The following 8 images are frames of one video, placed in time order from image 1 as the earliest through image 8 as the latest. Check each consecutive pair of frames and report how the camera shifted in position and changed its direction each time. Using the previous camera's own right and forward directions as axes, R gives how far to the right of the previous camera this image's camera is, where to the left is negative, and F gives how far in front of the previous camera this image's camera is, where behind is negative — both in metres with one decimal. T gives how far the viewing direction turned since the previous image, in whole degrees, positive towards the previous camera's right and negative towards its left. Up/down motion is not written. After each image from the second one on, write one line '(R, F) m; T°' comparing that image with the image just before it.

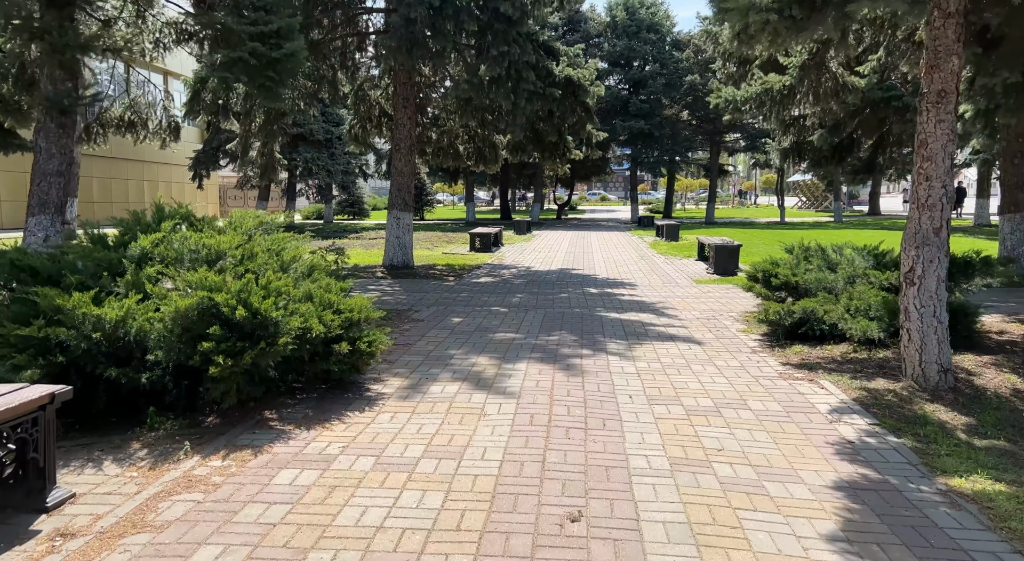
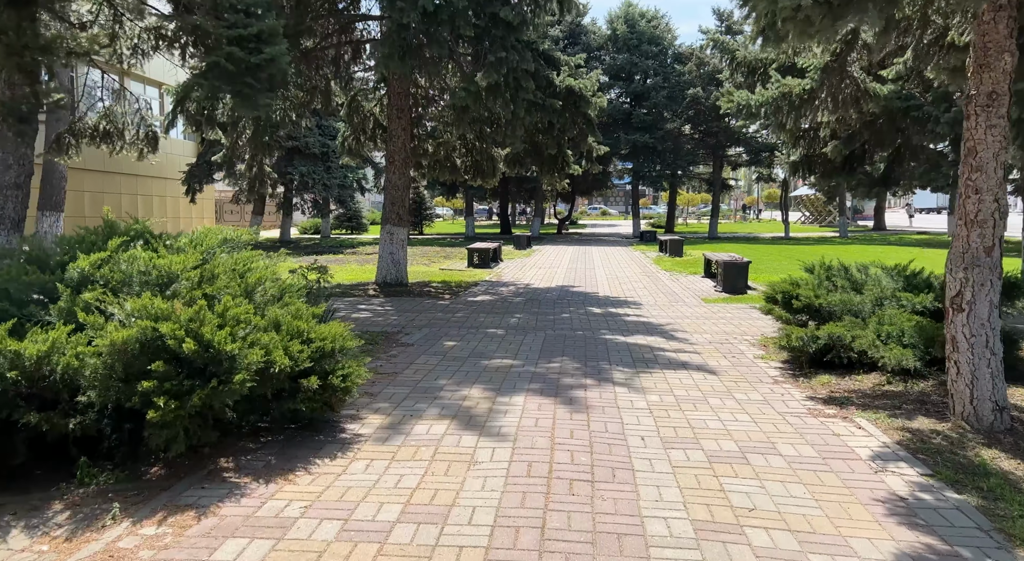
(0.0, +0.6) m; 0°
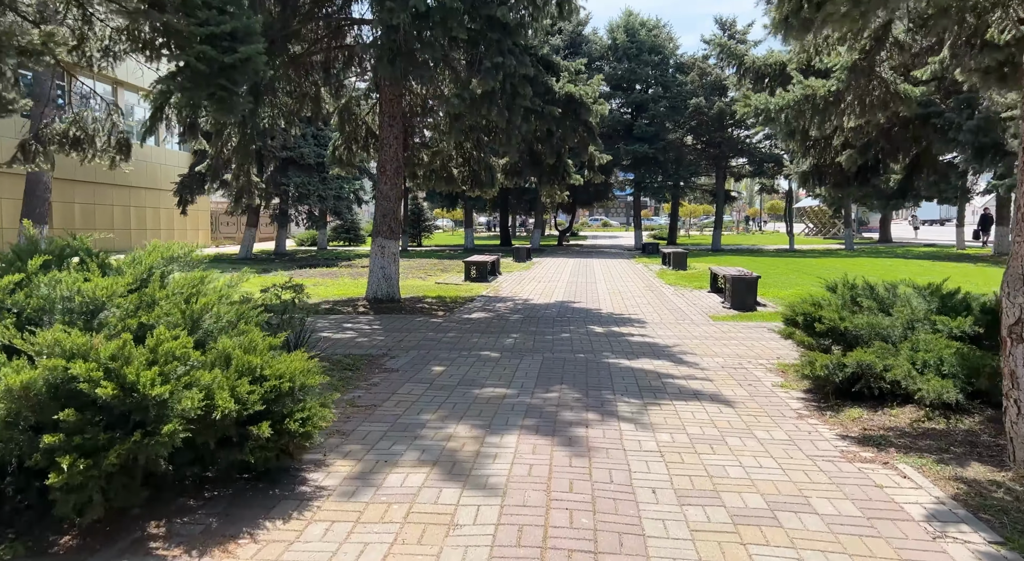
(+0.1, +0.7) m; 0°
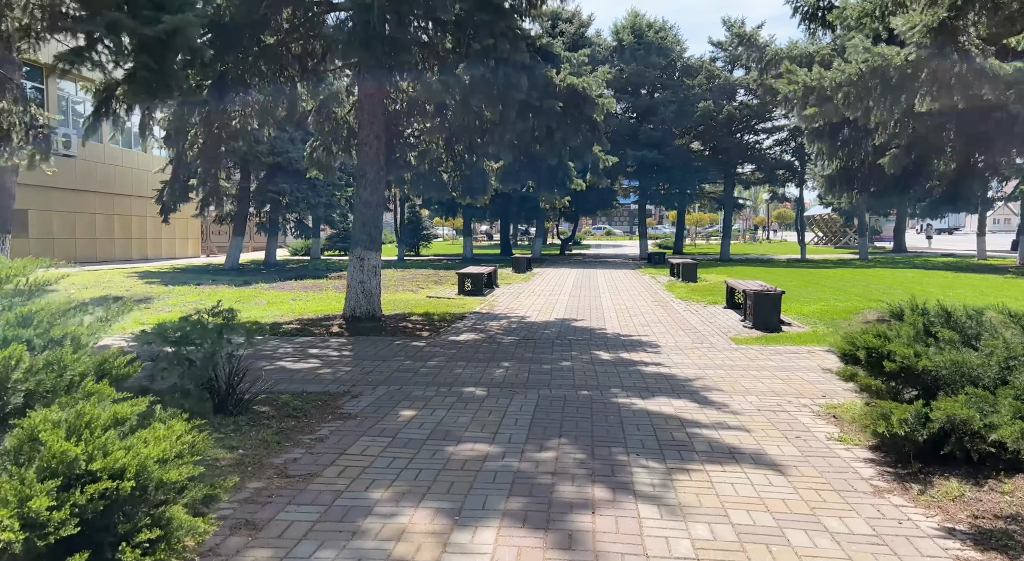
(+0.1, +1.4) m; 0°
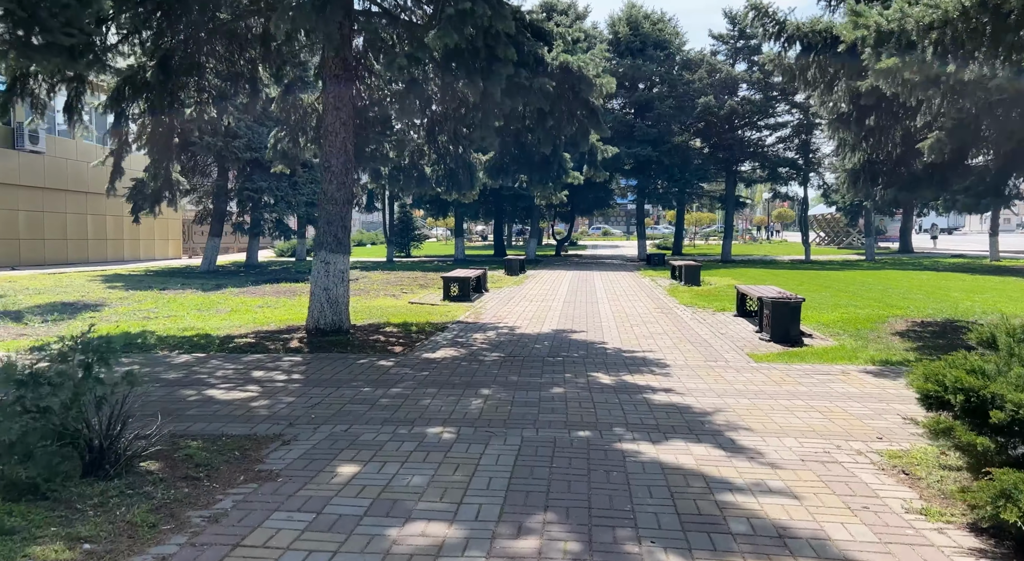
(+0.2, +1.4) m; 0°
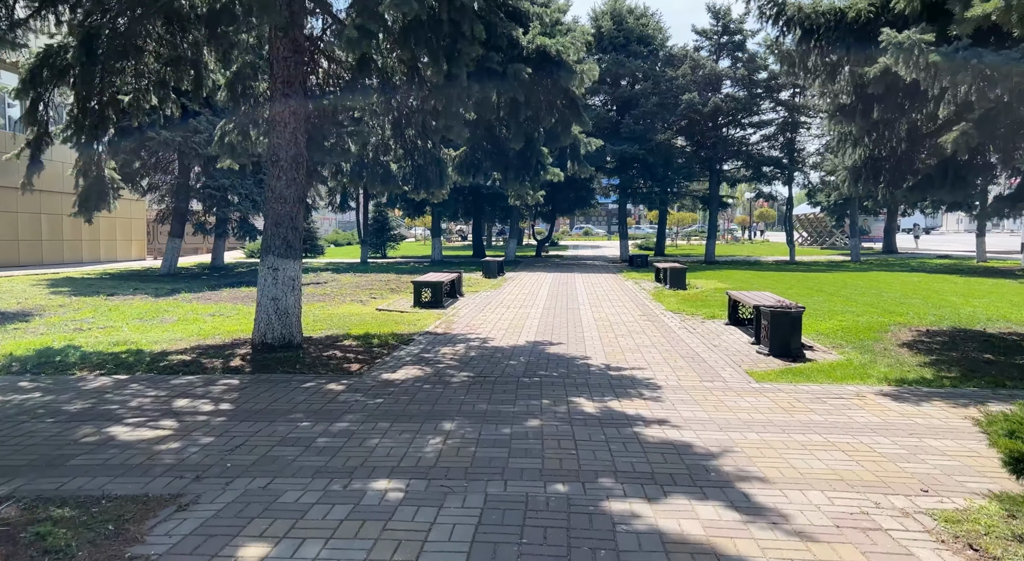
(+0.1, +1.1) m; +2°
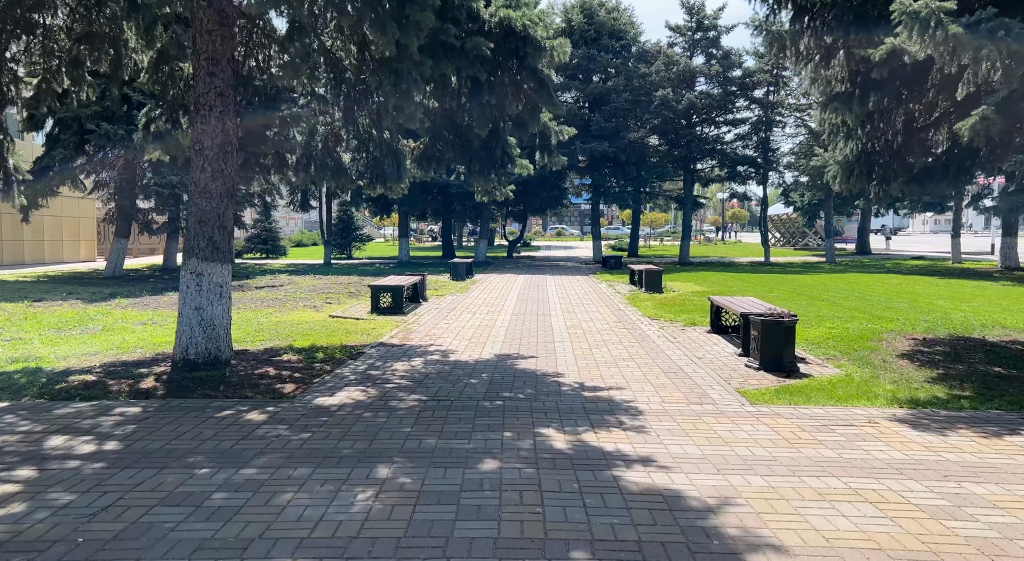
(+0.1, +1.1) m; +2°
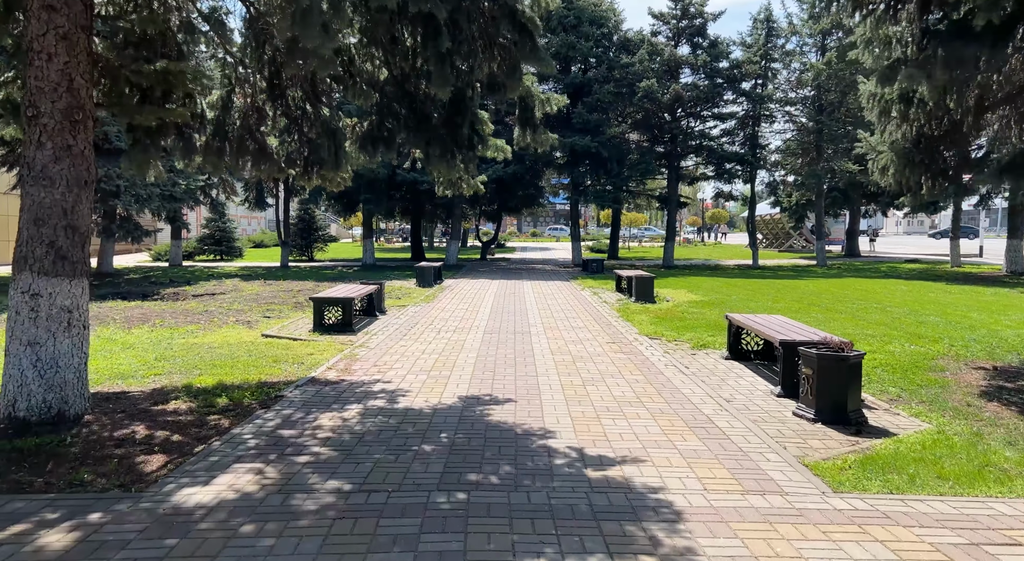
(0.0, +2.3) m; +2°
